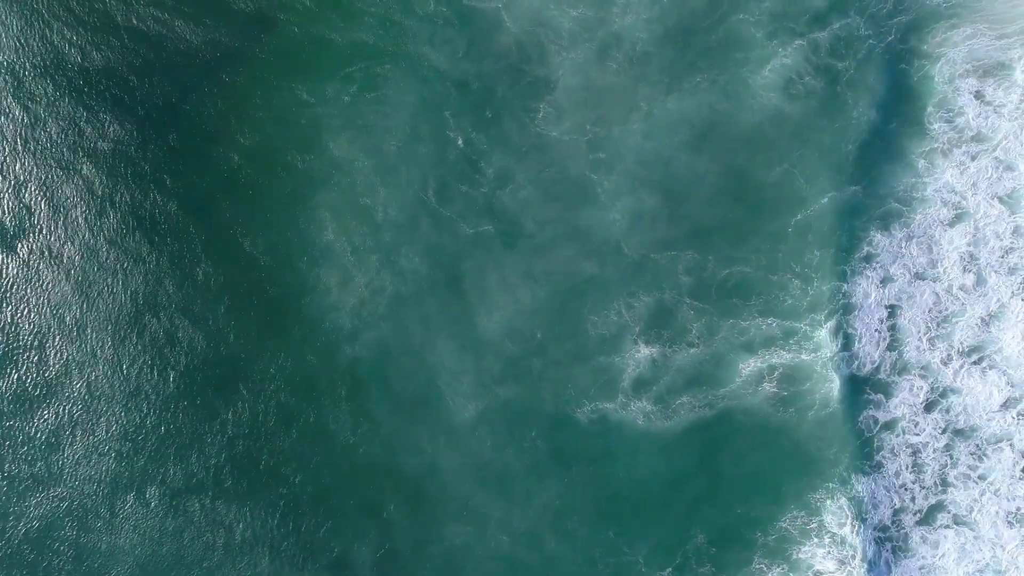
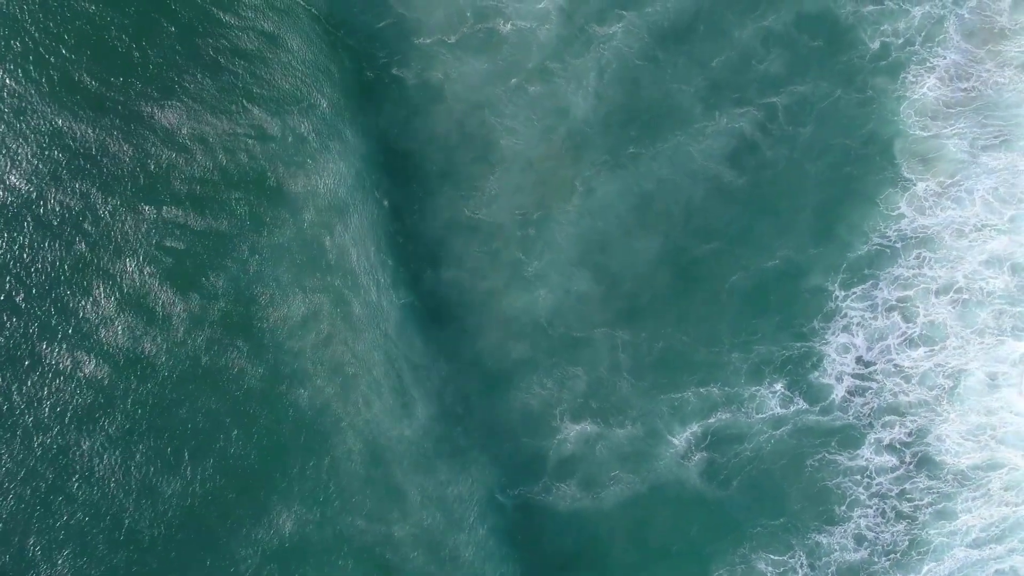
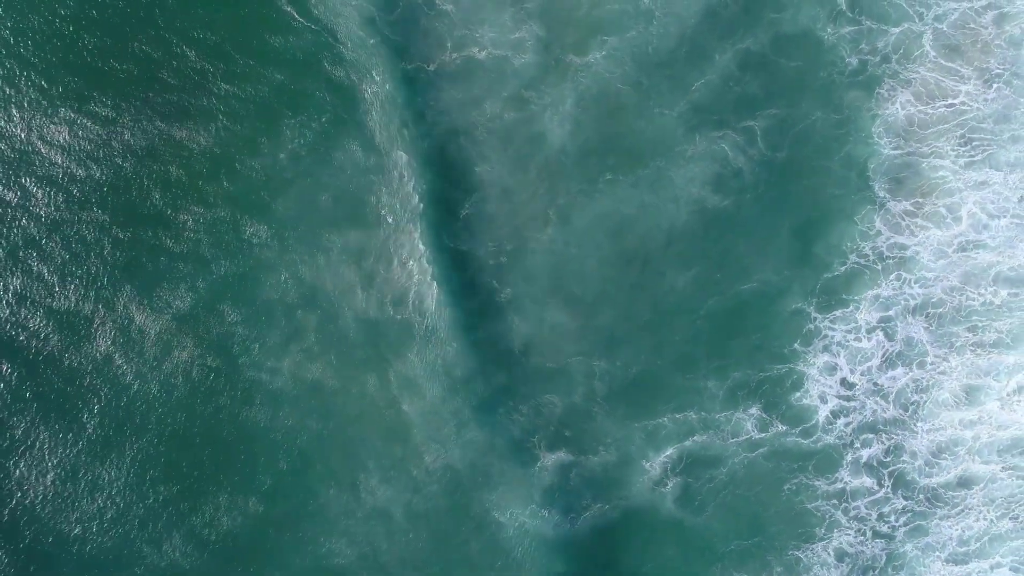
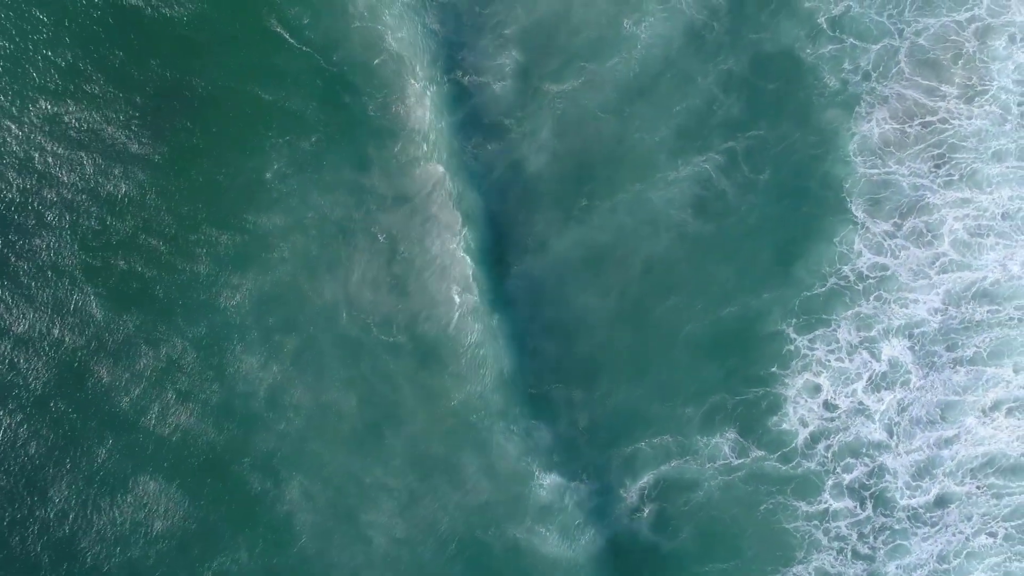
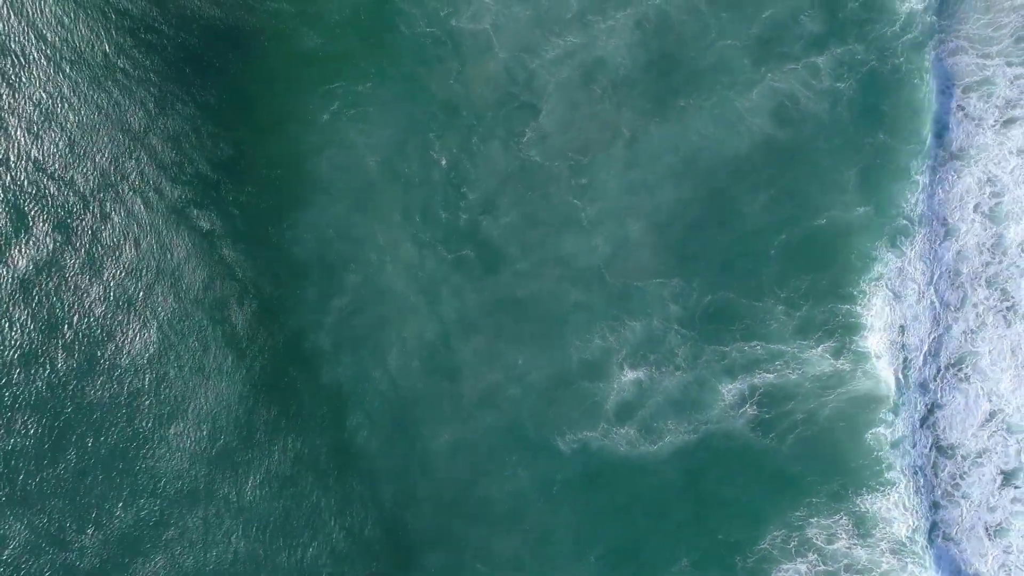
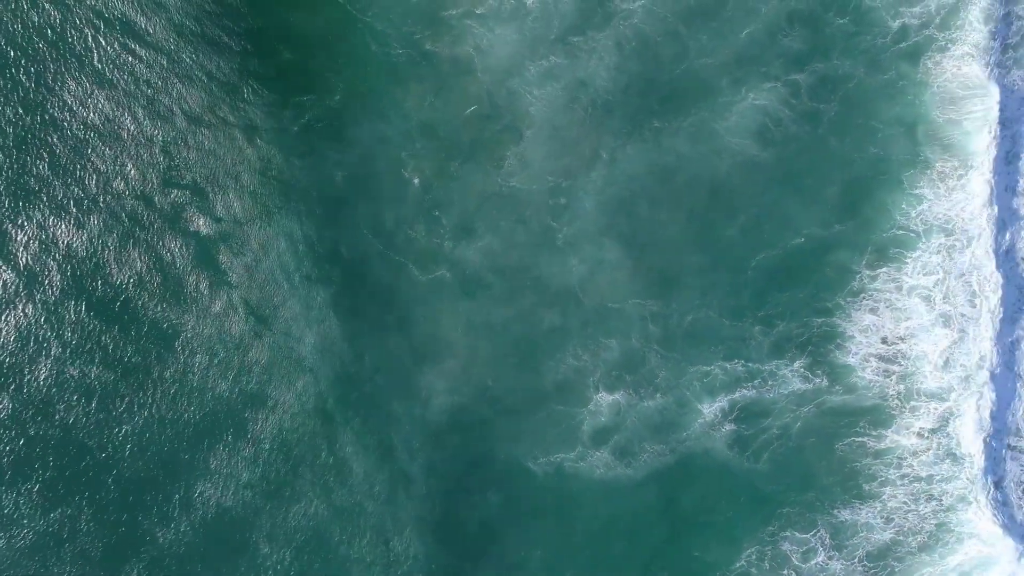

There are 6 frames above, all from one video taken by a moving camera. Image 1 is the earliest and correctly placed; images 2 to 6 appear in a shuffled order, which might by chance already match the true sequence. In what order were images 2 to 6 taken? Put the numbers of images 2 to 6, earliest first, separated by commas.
5, 6, 2, 3, 4
